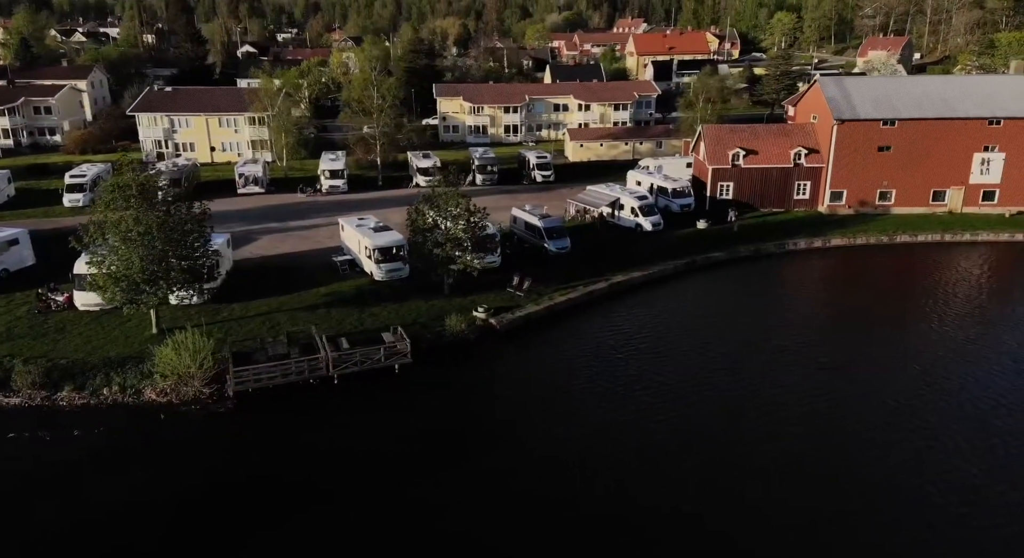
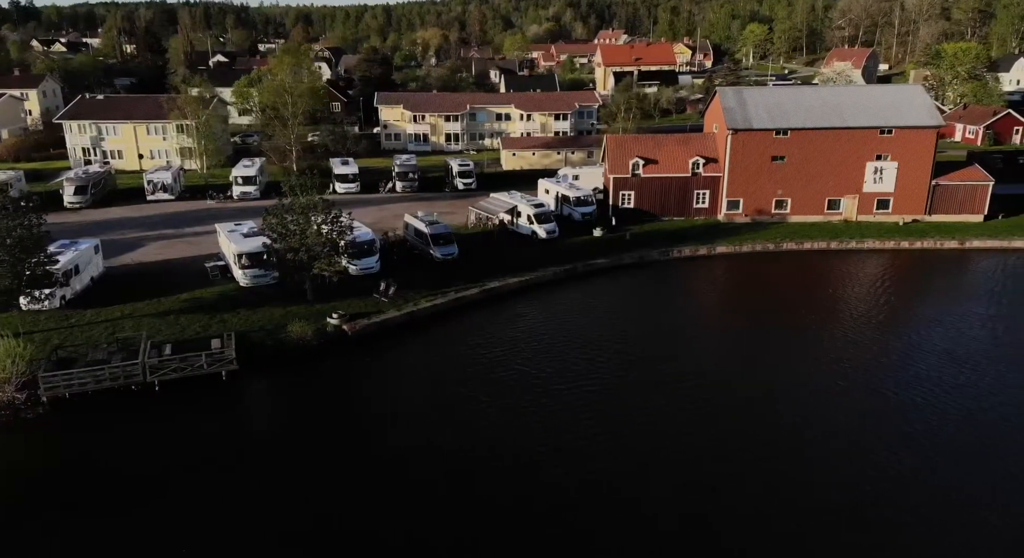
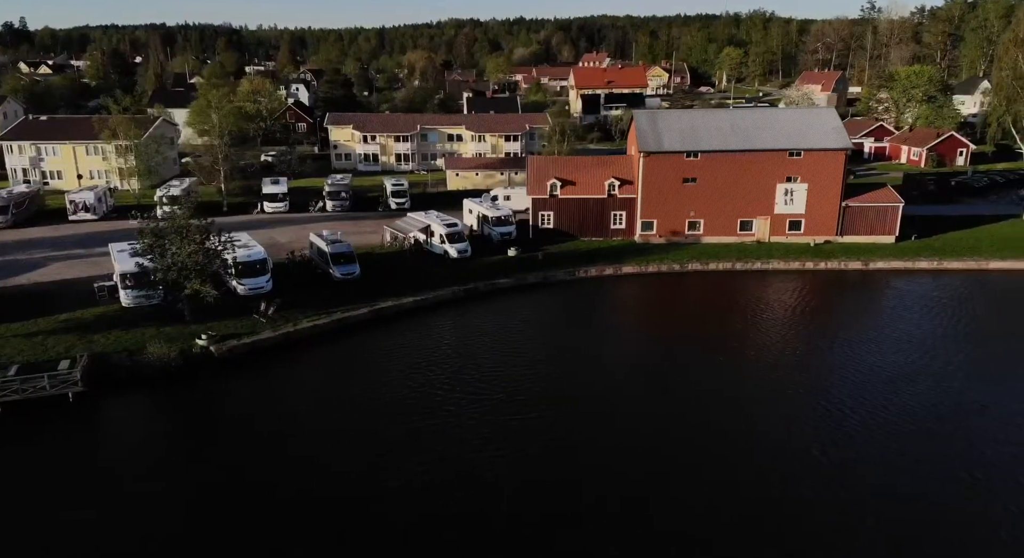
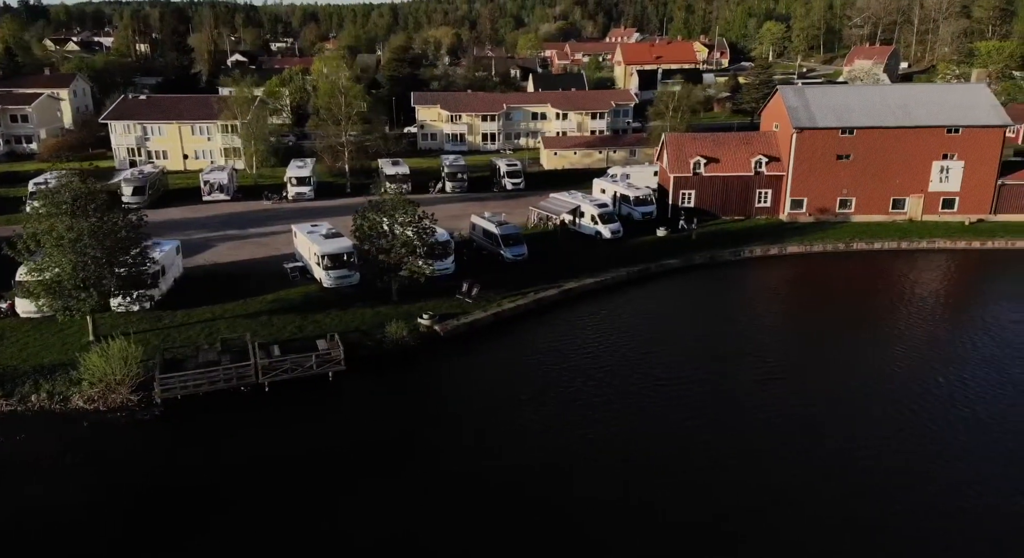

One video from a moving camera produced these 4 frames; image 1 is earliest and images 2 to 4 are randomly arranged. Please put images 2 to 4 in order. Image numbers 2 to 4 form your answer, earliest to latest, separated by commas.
4, 2, 3
